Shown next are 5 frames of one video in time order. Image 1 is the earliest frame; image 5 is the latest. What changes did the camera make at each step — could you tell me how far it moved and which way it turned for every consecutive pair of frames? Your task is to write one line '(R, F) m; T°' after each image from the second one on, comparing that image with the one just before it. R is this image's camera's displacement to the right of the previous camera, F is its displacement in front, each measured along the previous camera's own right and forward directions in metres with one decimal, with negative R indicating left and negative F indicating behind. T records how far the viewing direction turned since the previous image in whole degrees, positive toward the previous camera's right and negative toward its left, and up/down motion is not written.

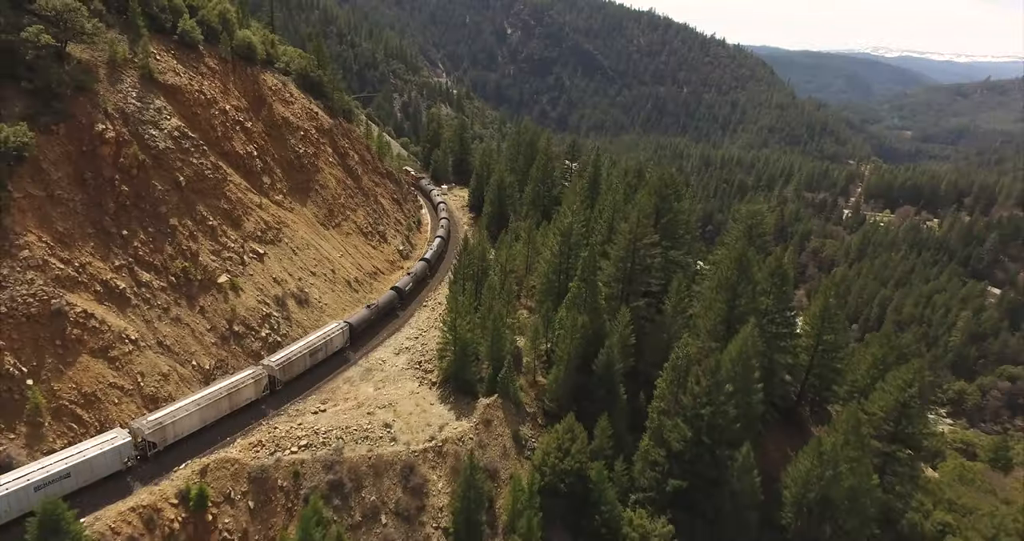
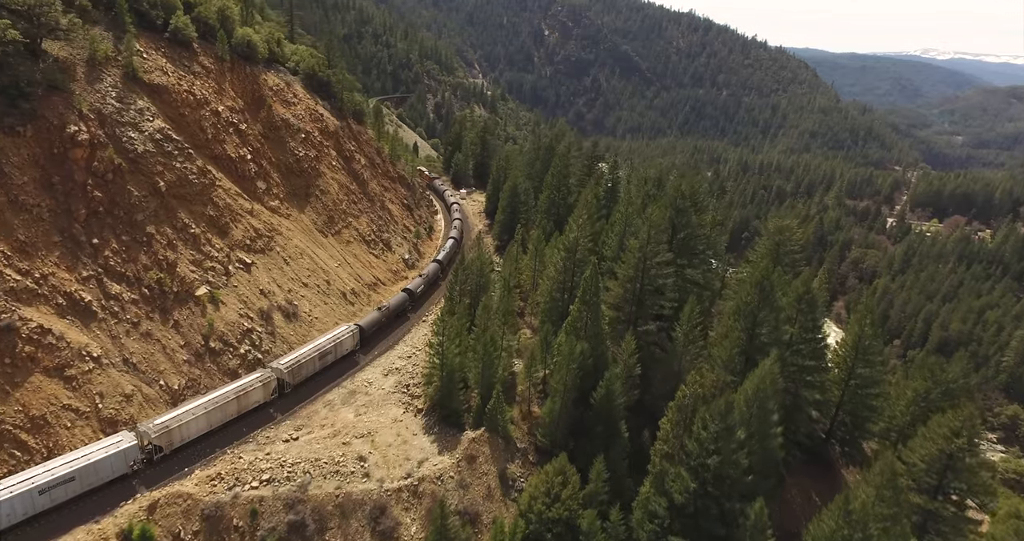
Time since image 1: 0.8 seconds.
(+2.5, +4.0) m; -3°
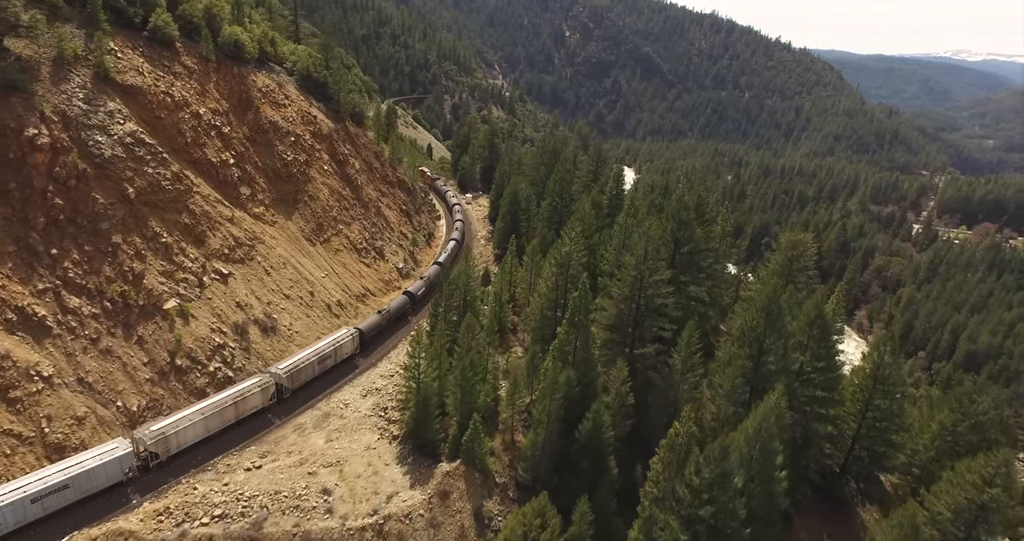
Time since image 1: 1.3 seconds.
(+2.1, +3.1) m; -2°
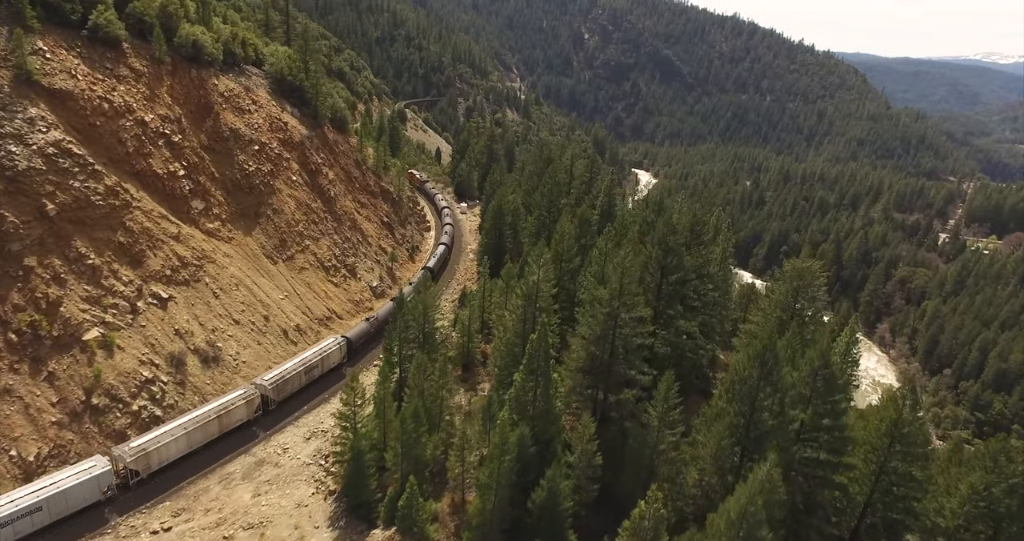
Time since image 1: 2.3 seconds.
(+3.3, +5.1) m; -2°
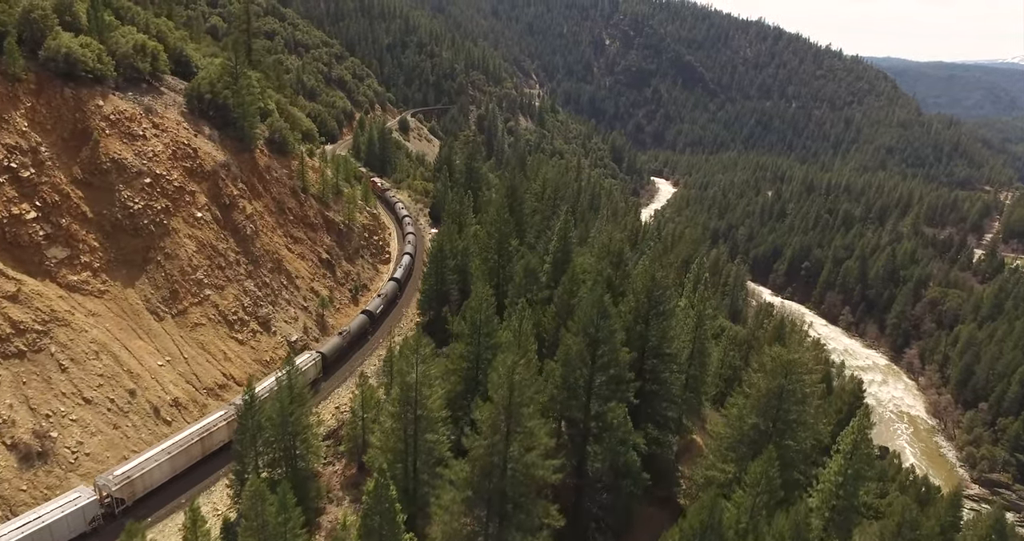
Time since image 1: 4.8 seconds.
(+6.3, +9.4) m; -2°
